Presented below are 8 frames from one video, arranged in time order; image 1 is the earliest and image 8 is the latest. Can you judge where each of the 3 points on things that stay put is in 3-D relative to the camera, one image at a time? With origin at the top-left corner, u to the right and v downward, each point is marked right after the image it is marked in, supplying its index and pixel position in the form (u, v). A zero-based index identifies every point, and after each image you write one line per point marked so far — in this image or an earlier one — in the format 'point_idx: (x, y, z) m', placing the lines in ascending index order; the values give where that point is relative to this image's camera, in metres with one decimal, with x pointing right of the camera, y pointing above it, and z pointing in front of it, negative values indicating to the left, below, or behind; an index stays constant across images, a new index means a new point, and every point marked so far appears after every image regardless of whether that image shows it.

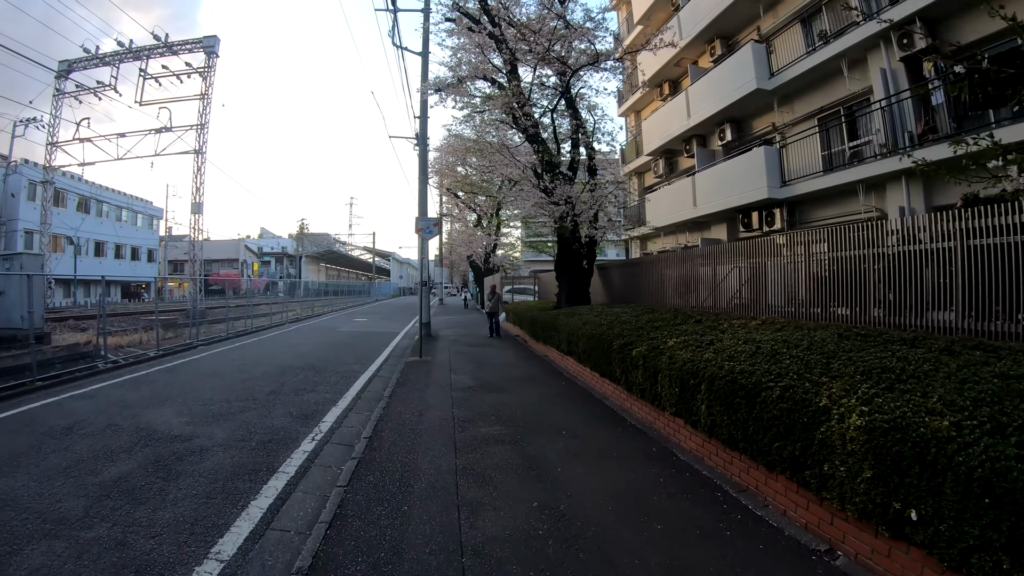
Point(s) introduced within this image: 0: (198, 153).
0: (-12.7, +5.5, +20.0) m
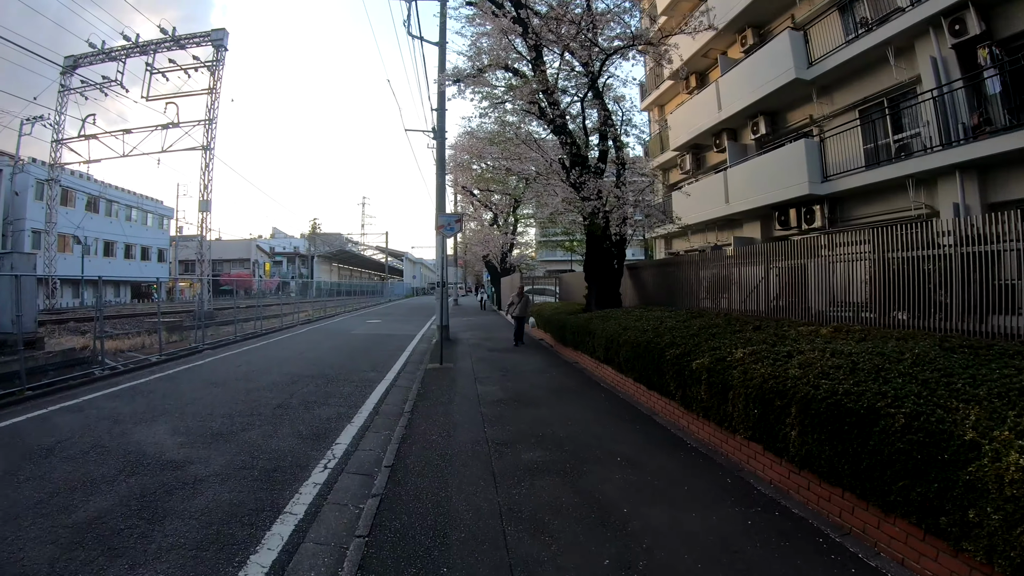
0: (-12.0, +5.5, +19.4) m
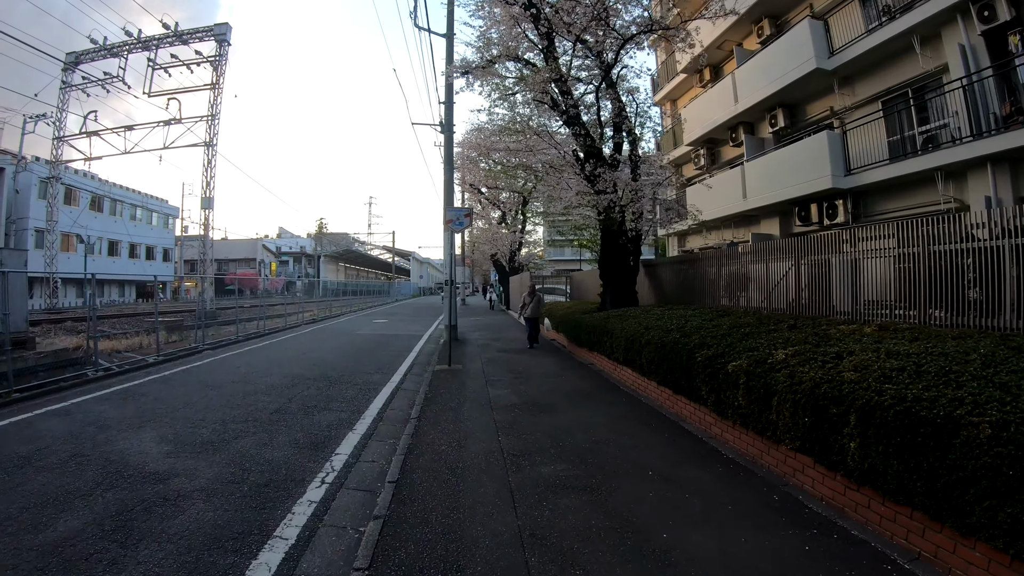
0: (-11.7, +5.5, +19.0) m
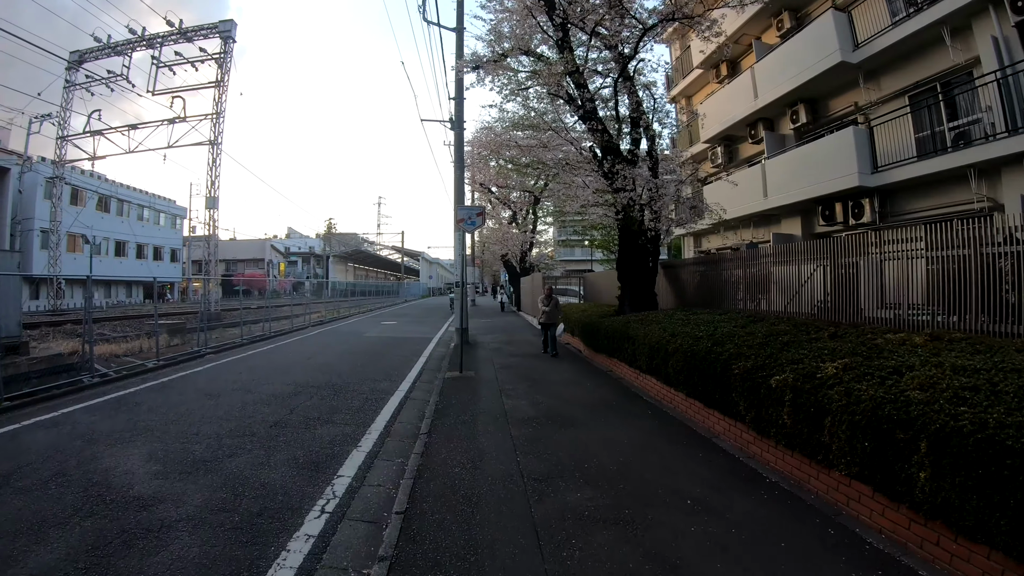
0: (-11.3, +5.4, +18.7) m
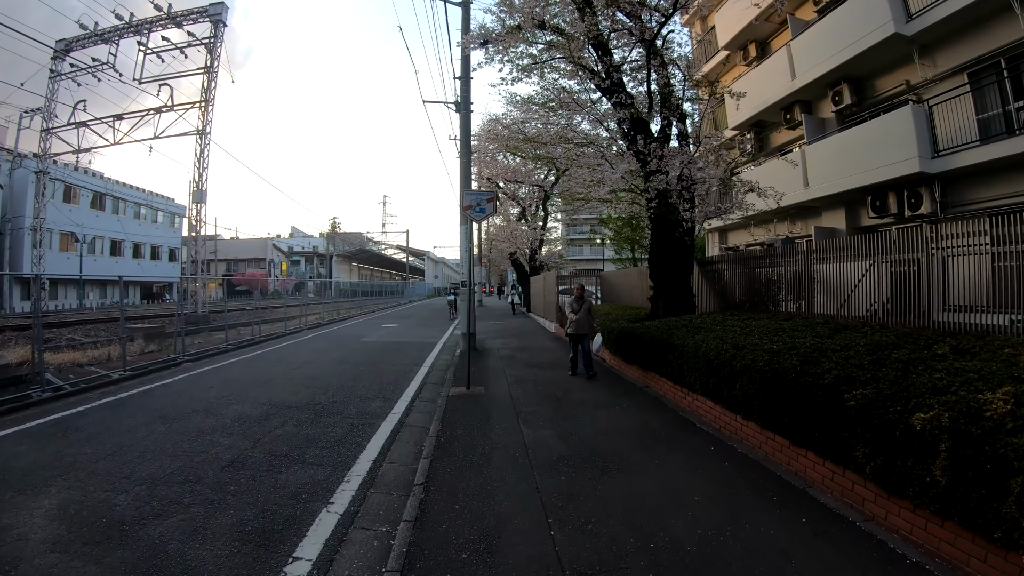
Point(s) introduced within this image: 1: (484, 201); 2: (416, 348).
0: (-11.0, +5.4, +17.5) m
1: (-0.5, +1.4, +7.9) m
2: (-2.4, -1.5, +12.4) m
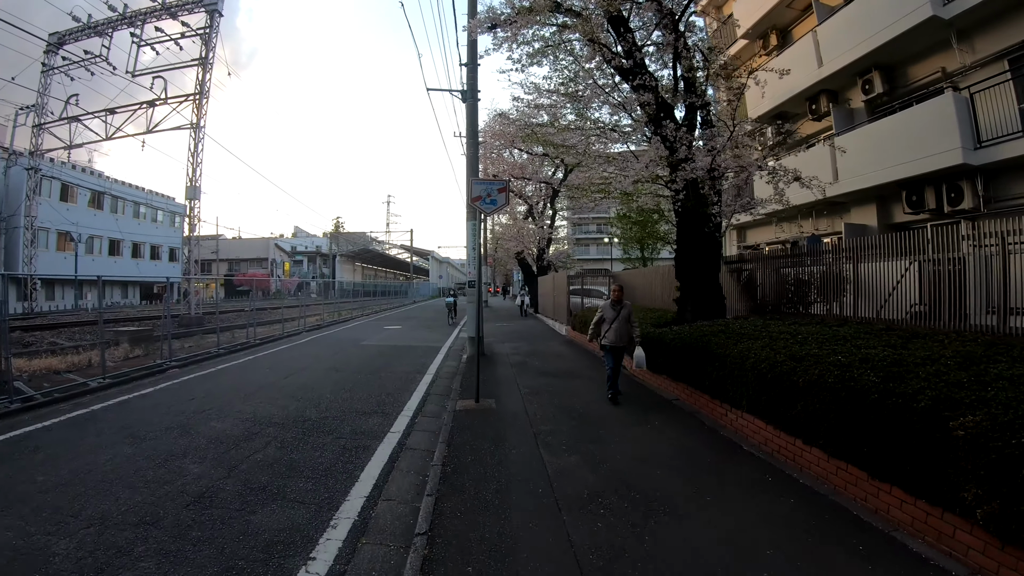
0: (-10.7, +5.4, +16.8) m
1: (-0.3, +1.4, +7.2) m
2: (-2.2, -1.5, +11.7) m
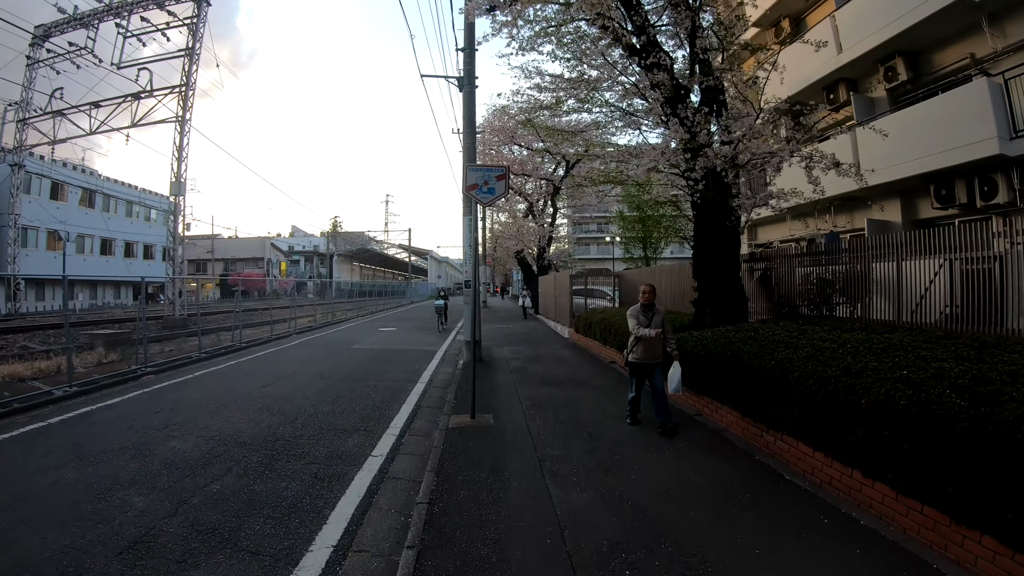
0: (-10.7, +5.4, +16.0) m
1: (-0.3, +1.4, +6.5) m
2: (-2.2, -1.5, +11.0) m
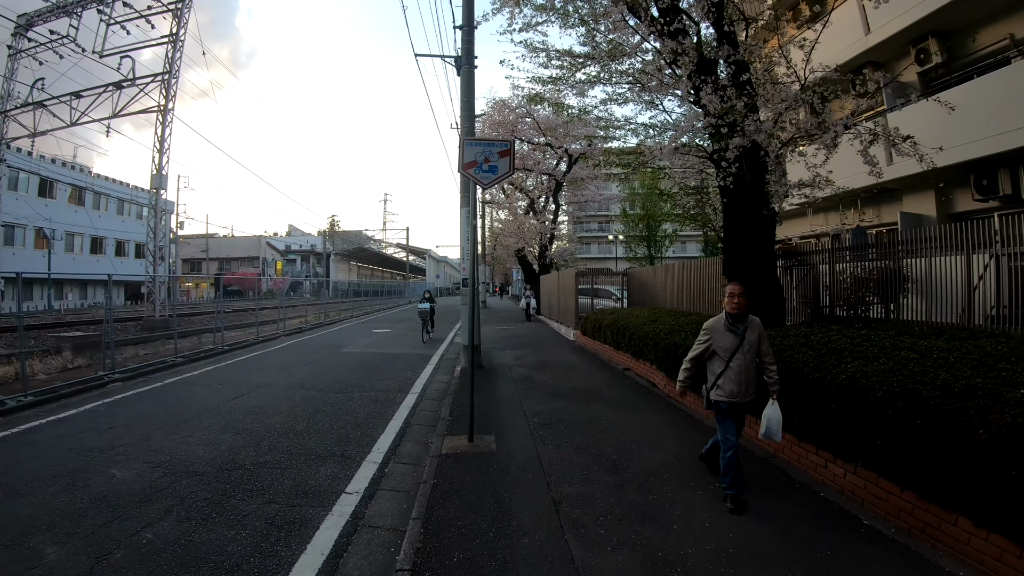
0: (-10.7, +5.4, +15.2) m
1: (-0.2, +1.4, +5.6) m
2: (-2.2, -1.5, +10.1) m
